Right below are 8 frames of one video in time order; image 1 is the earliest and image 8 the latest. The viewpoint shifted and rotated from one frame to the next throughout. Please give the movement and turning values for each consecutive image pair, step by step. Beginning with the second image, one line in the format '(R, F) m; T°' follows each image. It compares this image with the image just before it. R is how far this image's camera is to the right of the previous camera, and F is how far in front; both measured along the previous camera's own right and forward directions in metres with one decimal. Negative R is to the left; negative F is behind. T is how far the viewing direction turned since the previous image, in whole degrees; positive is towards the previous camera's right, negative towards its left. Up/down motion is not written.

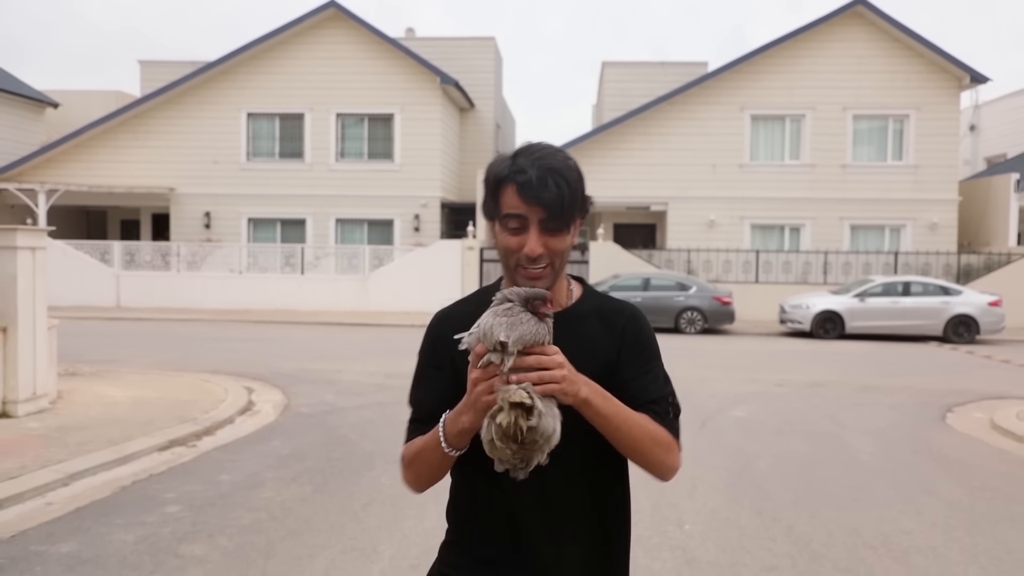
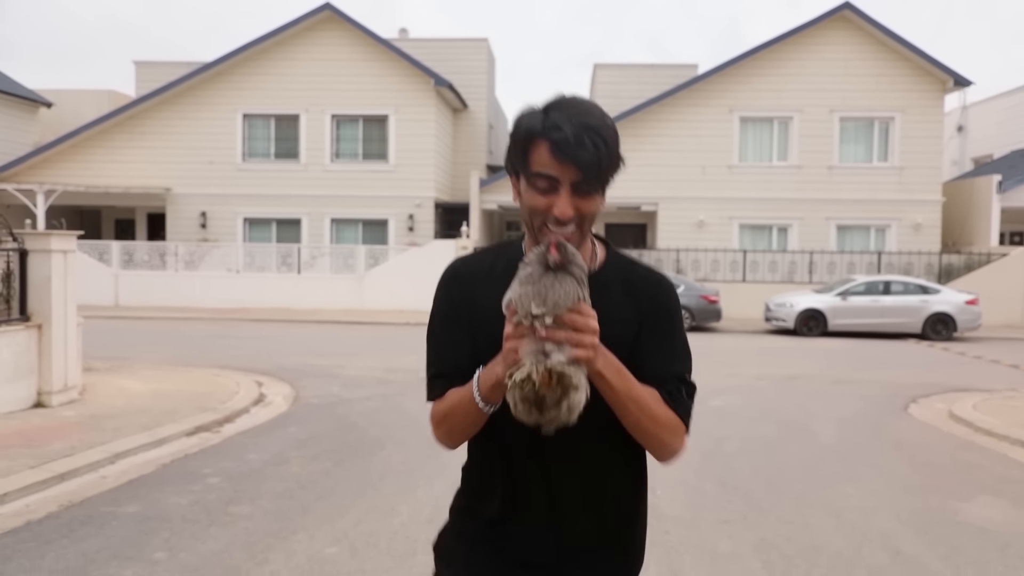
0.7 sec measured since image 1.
(0.0, -0.6) m; +1°
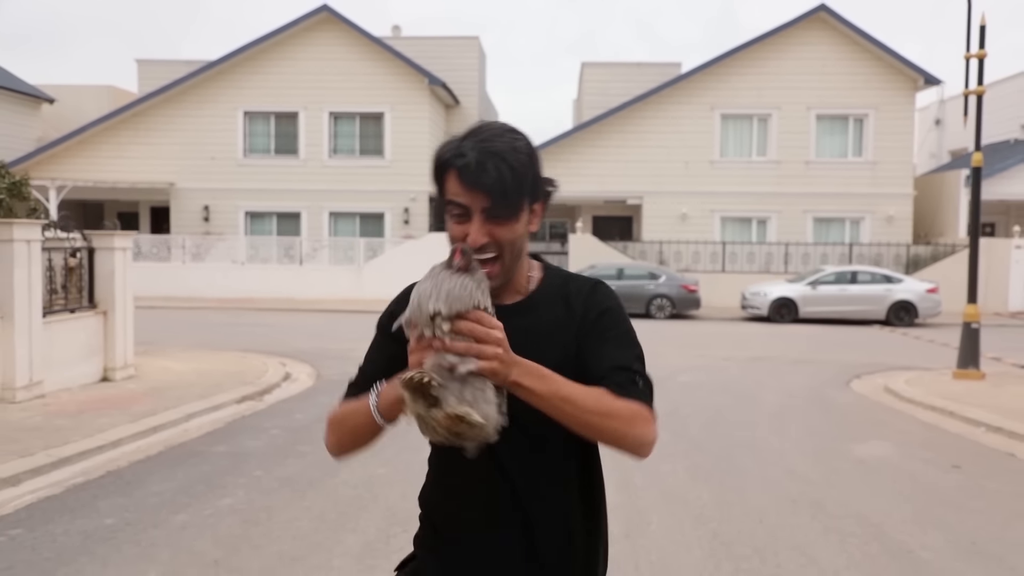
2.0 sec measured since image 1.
(-0.1, -1.2) m; +1°
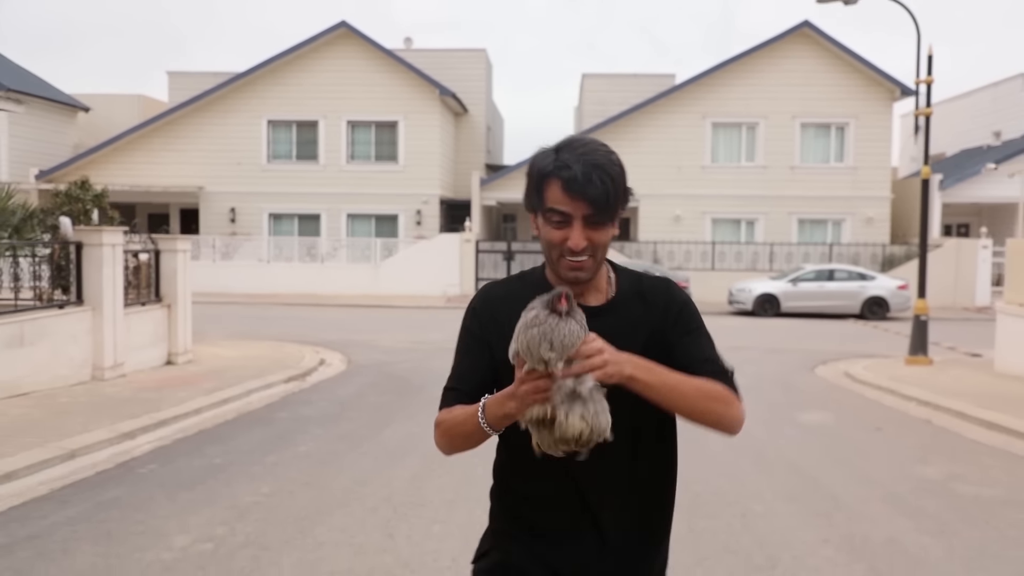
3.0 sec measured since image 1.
(0.0, -1.4) m; 0°
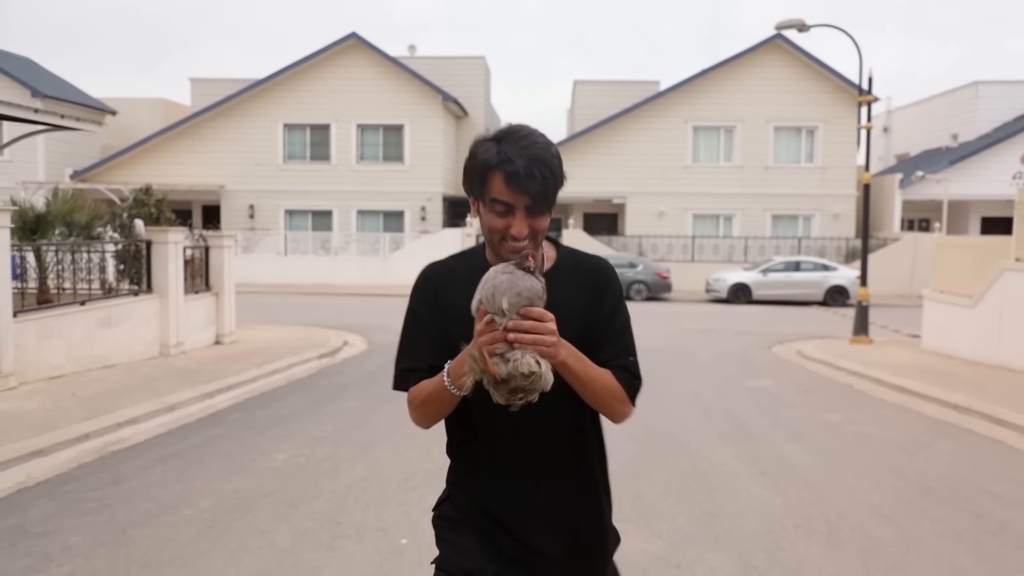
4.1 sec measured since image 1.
(-0.1, -1.9) m; 0°
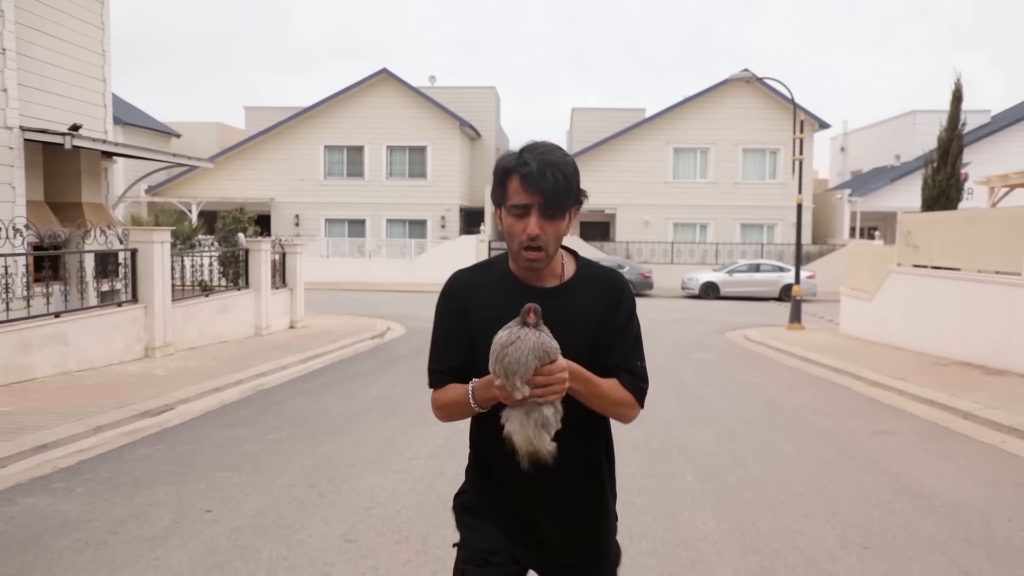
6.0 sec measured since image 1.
(-0.1, -3.9) m; 0°
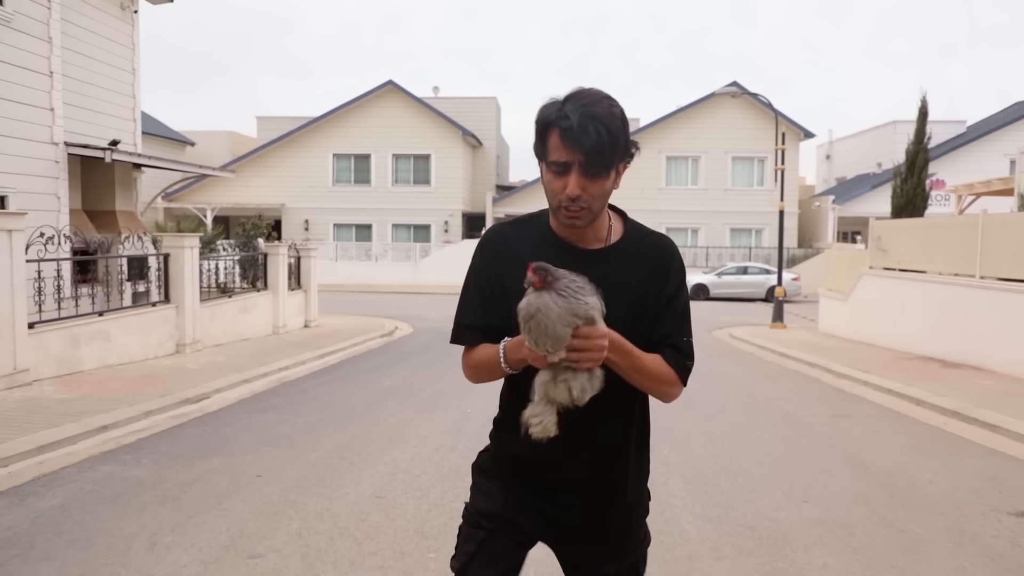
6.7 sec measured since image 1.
(0.0, -1.2) m; 0°
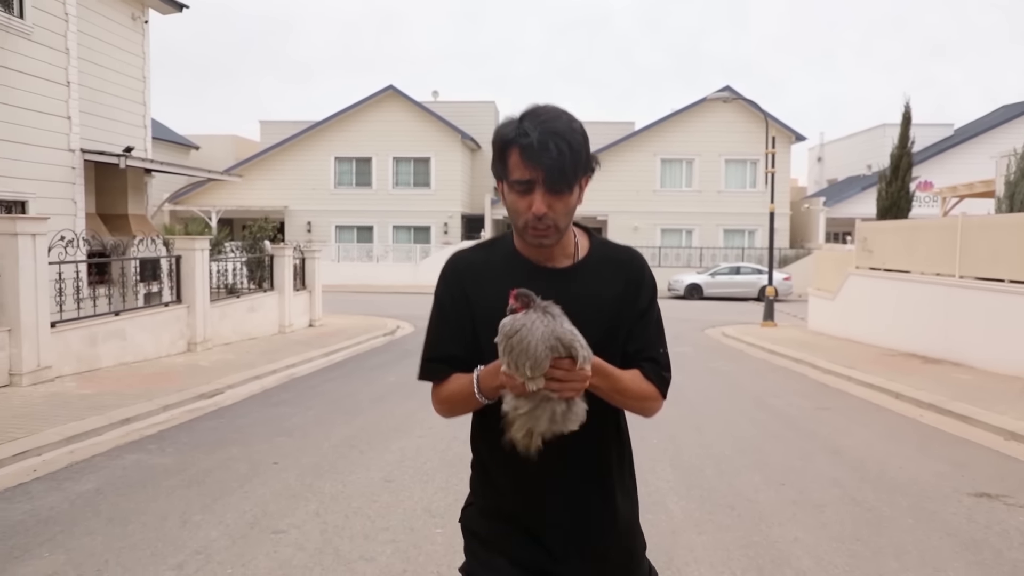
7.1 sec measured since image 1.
(0.0, -0.6) m; 0°
